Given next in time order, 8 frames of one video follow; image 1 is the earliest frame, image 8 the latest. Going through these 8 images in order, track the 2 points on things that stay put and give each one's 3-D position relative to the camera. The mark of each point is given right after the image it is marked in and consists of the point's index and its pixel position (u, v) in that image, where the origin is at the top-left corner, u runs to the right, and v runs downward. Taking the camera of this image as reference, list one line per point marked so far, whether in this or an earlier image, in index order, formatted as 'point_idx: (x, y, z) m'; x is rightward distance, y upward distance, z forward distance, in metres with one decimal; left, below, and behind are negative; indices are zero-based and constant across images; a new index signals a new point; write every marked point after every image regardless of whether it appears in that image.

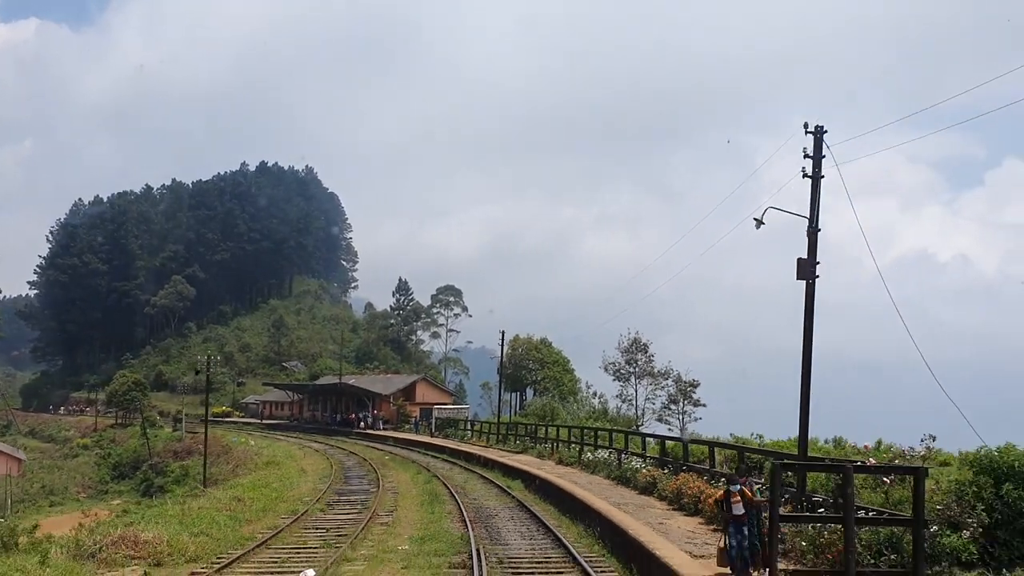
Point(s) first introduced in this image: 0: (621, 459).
0: (+2.8, -4.4, +19.7) m
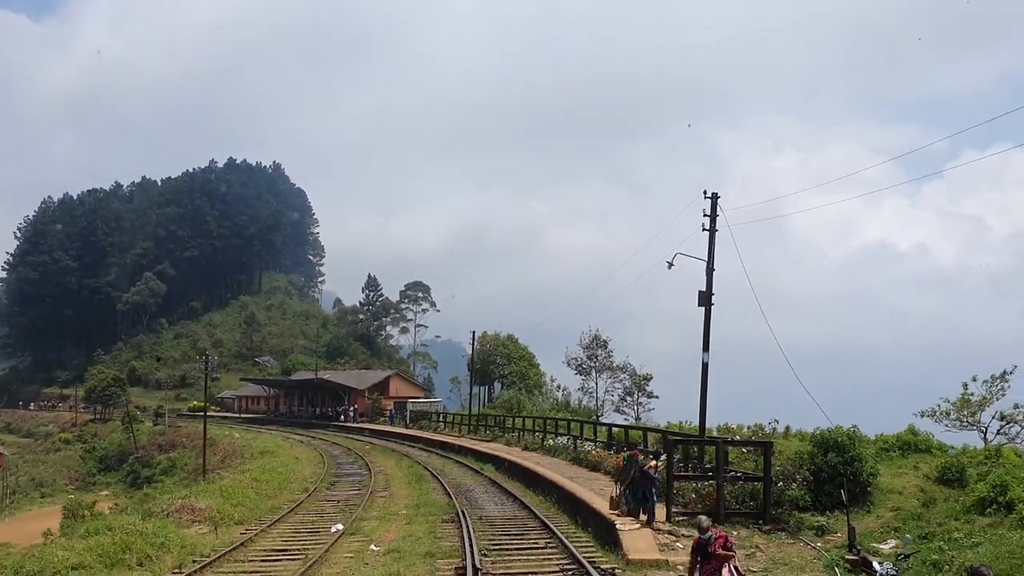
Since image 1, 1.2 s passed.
0: (+2.0, -4.8, +23.6) m
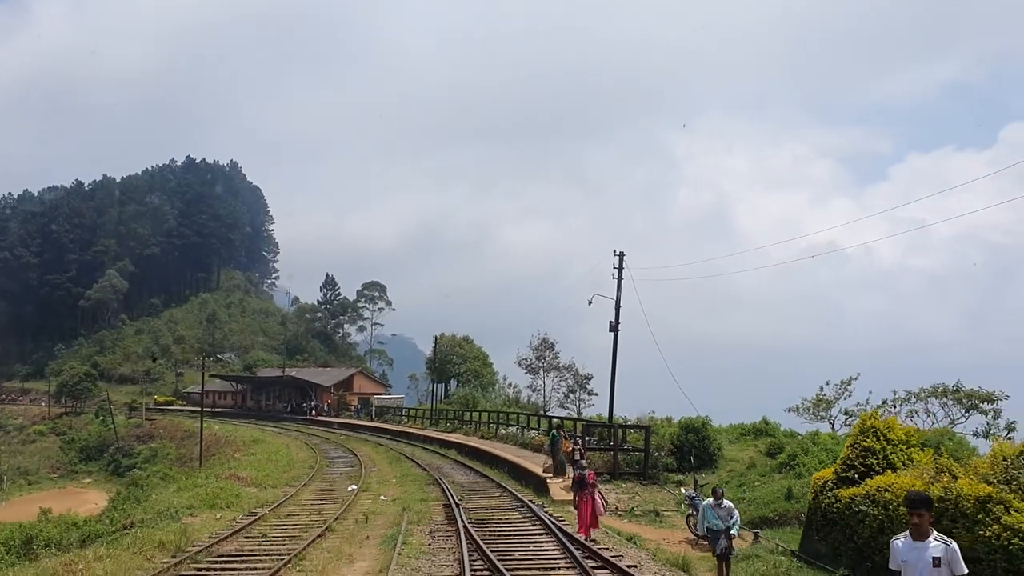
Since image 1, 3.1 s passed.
0: (+0.4, -5.6, +29.9) m
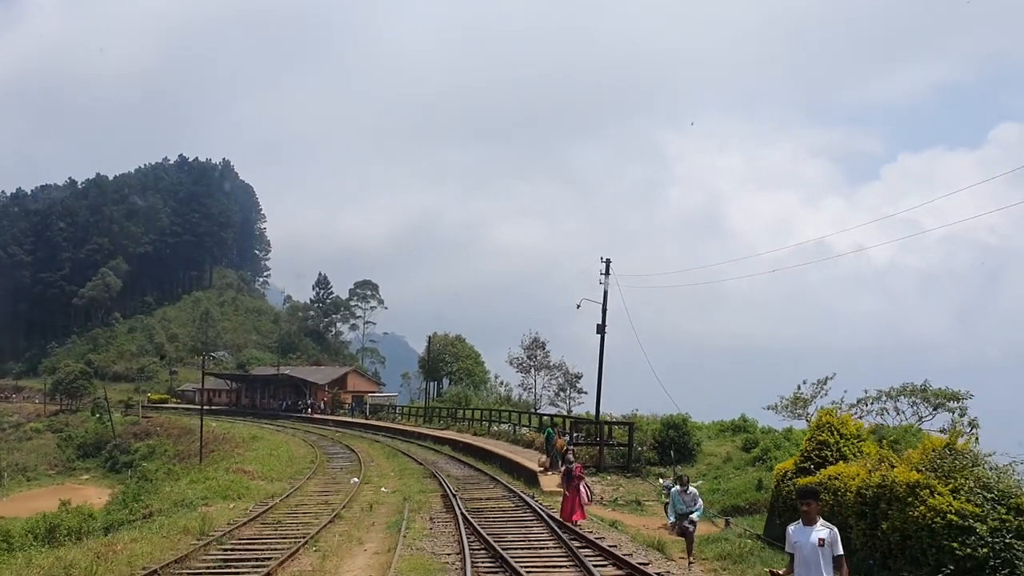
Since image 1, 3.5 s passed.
0: (+0.1, -5.8, +31.2) m
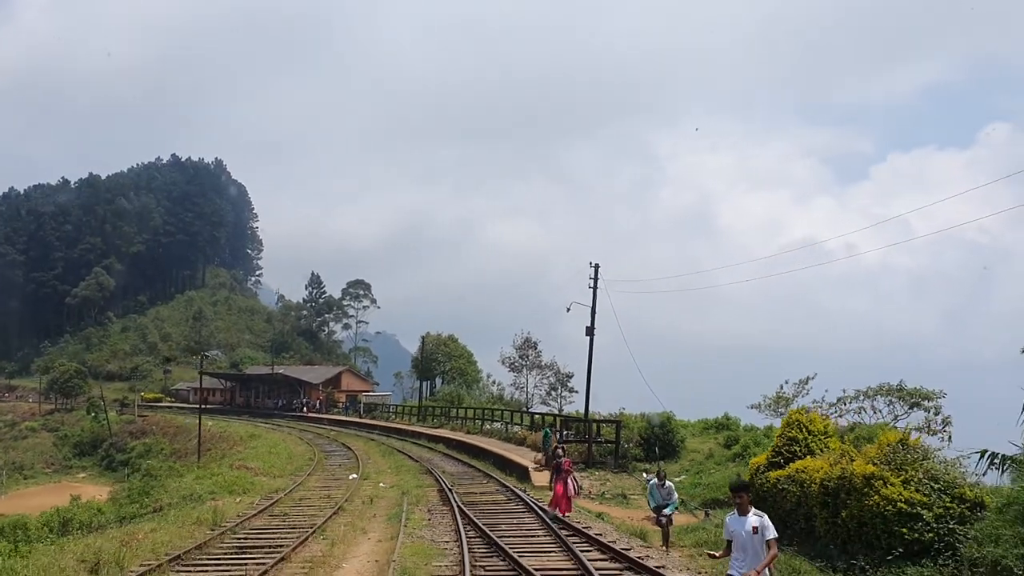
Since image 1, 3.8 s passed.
0: (-0.2, -5.9, +32.2) m
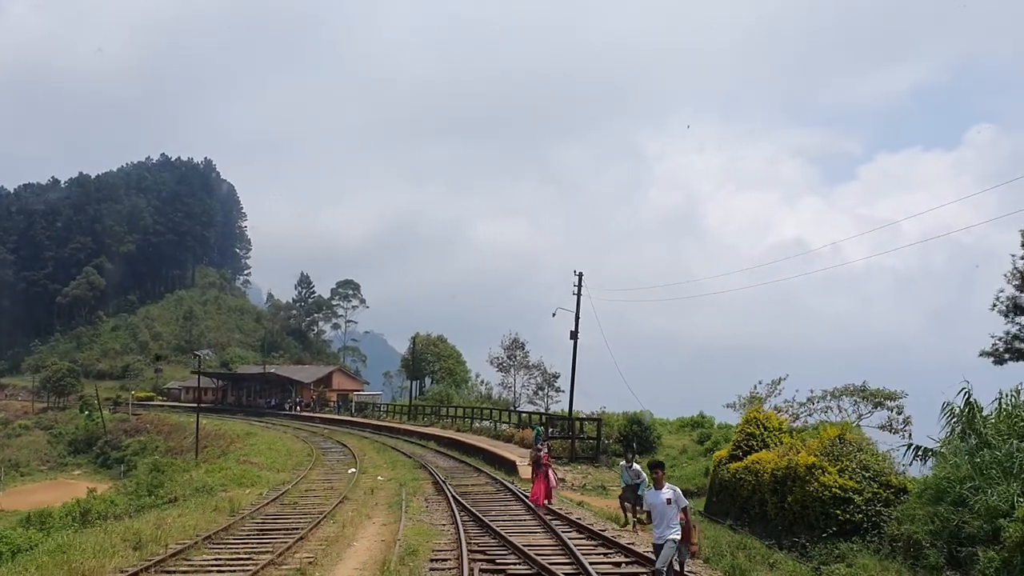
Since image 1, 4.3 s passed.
0: (-0.8, -6.1, +33.9) m
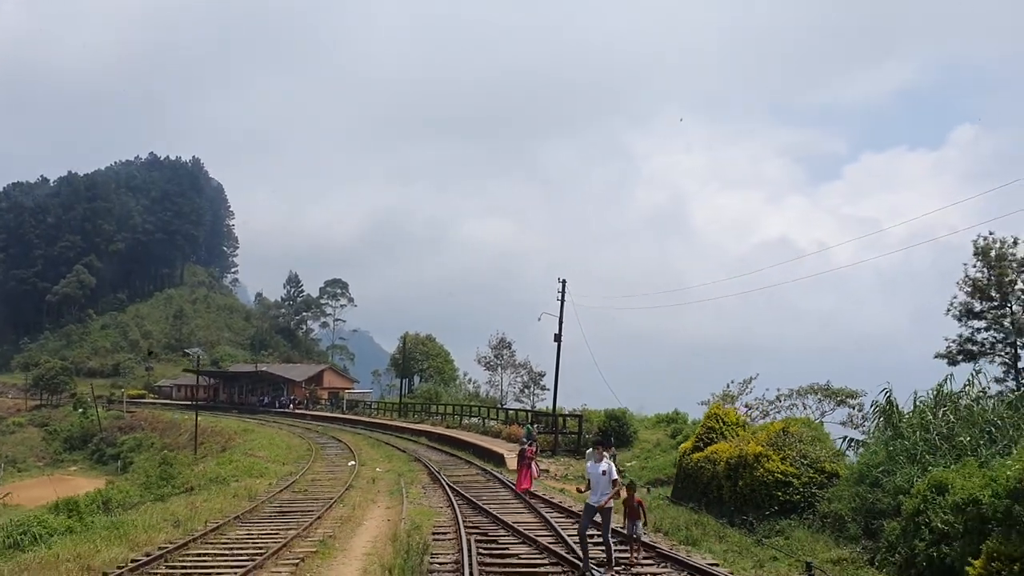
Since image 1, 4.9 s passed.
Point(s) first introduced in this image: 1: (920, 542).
0: (-1.3, -6.3, +35.8) m
1: (+5.6, -3.5, +10.5) m
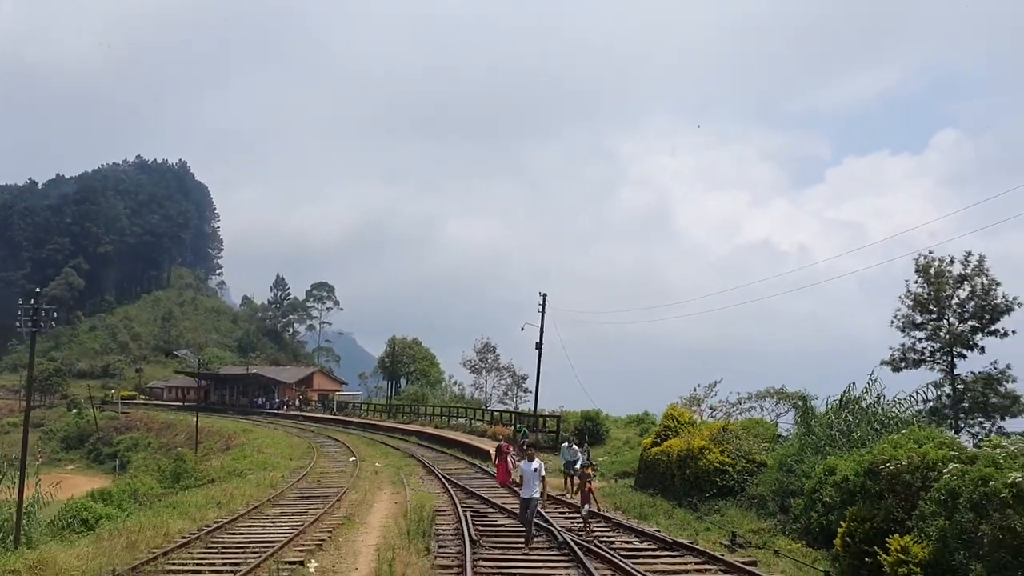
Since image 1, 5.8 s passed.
0: (-2.1, -6.8, +38.8) m
1: (+5.4, -4.0, +13.6) m
